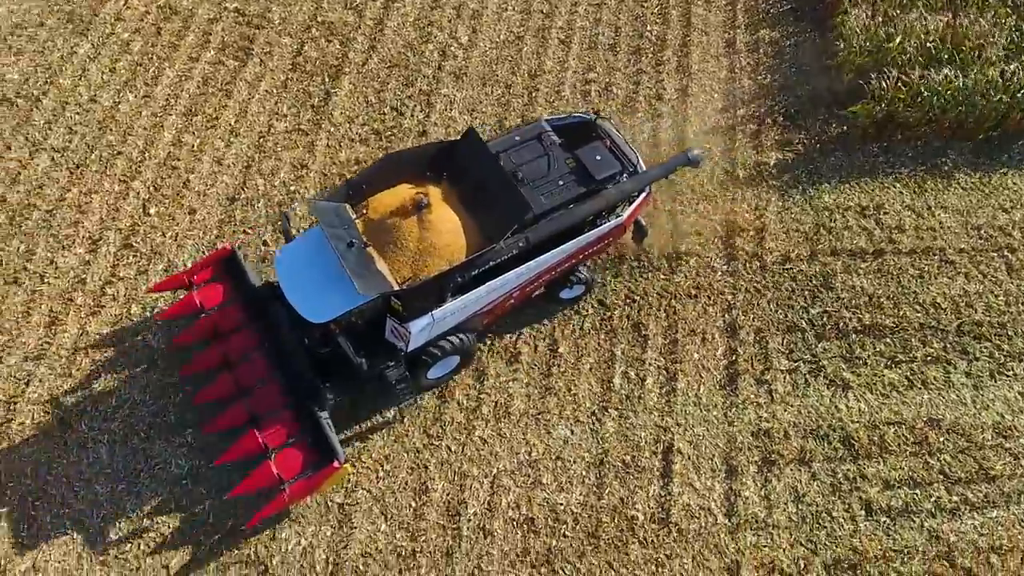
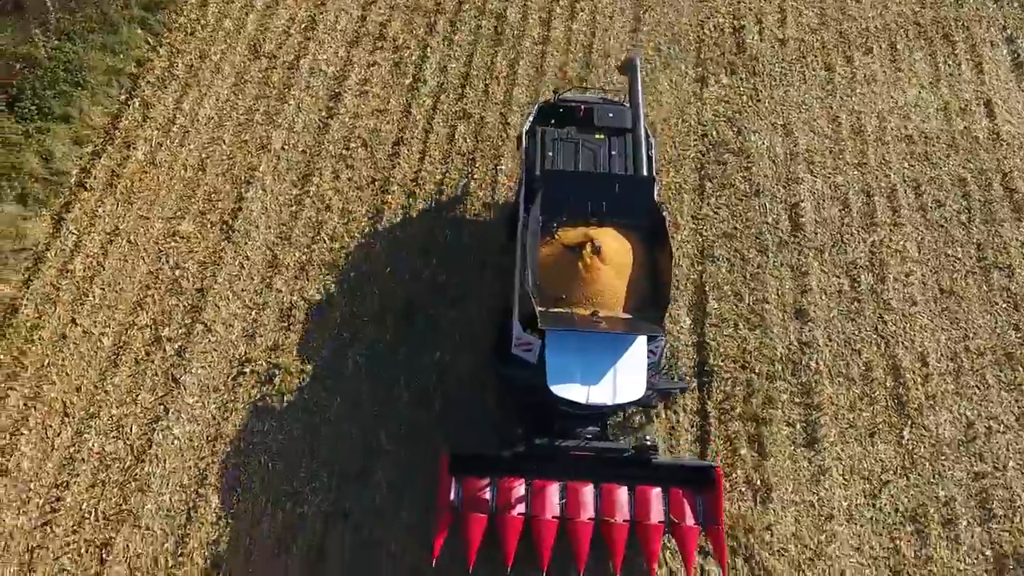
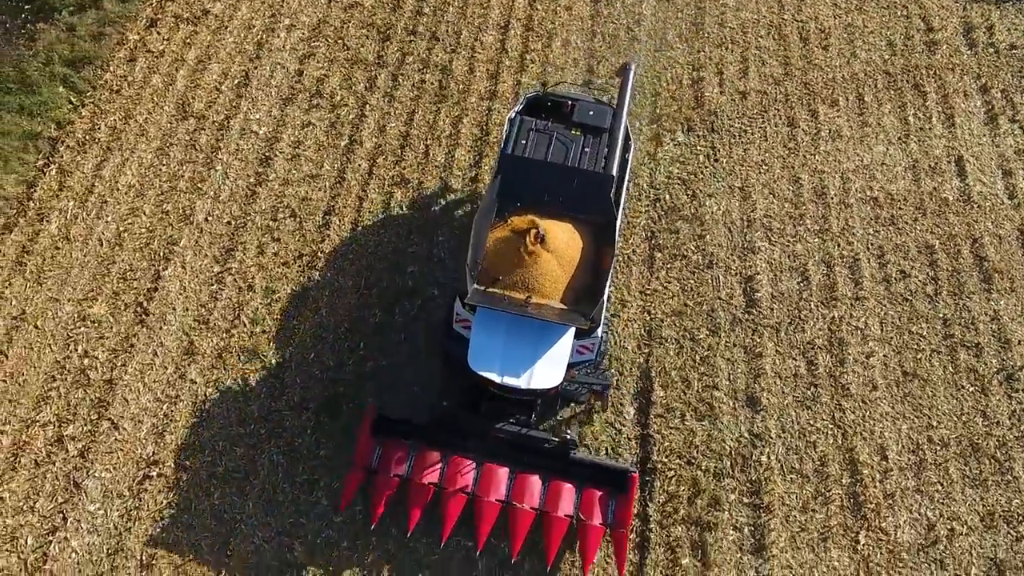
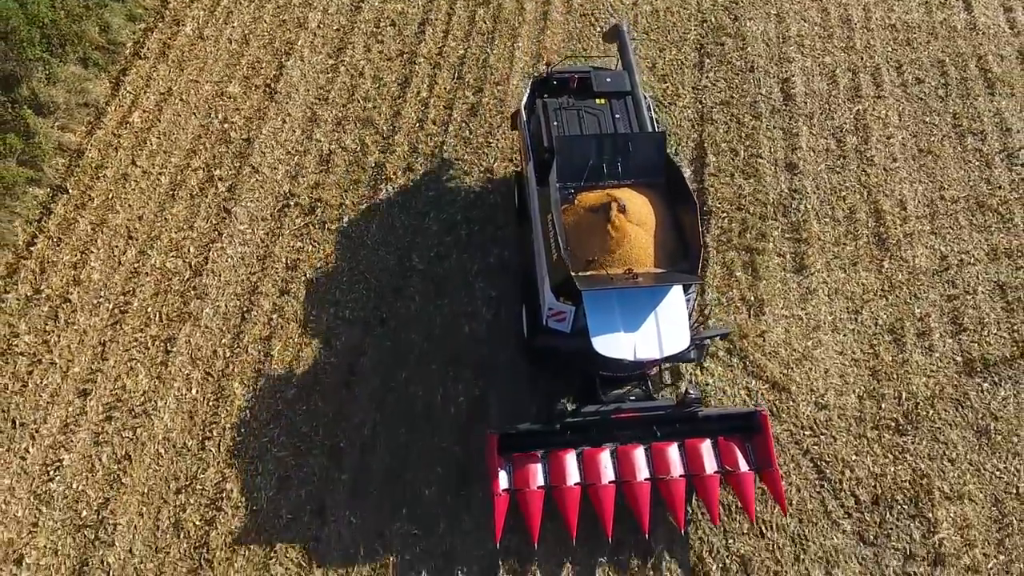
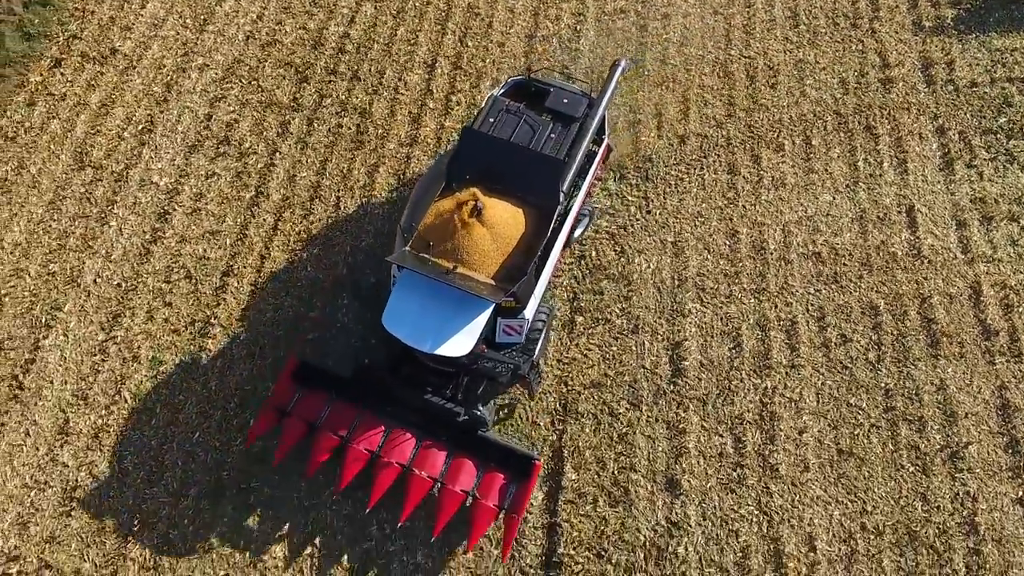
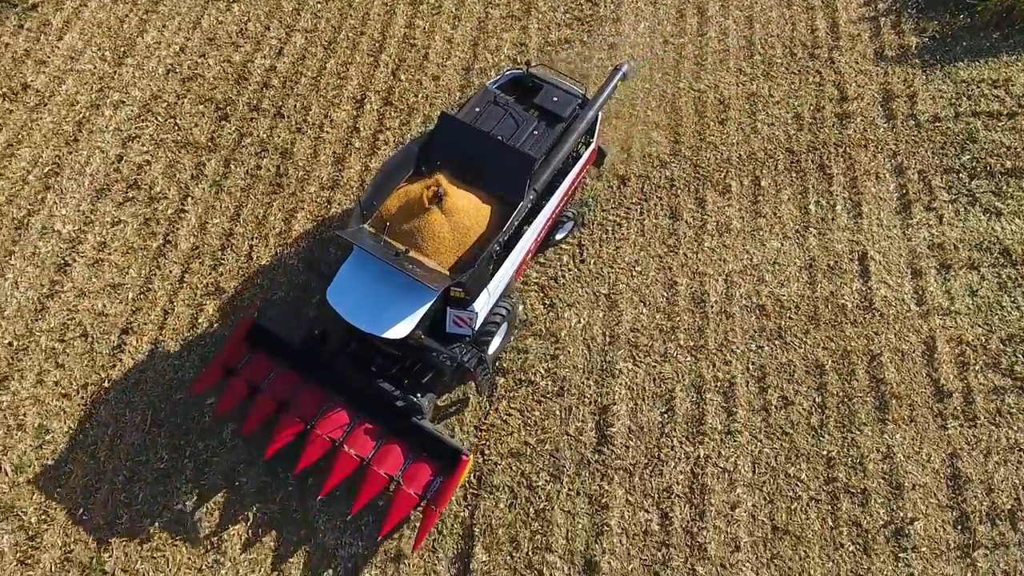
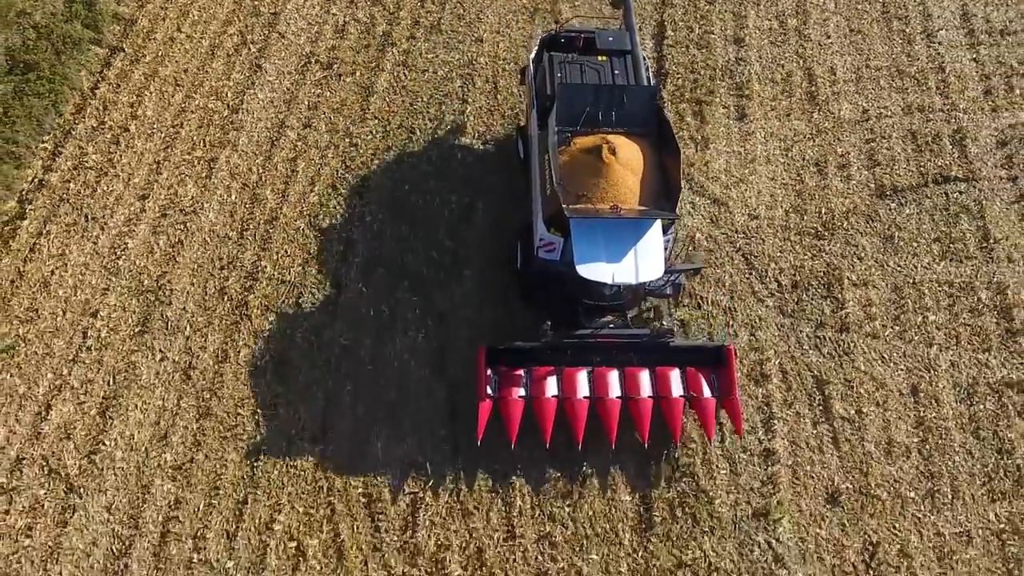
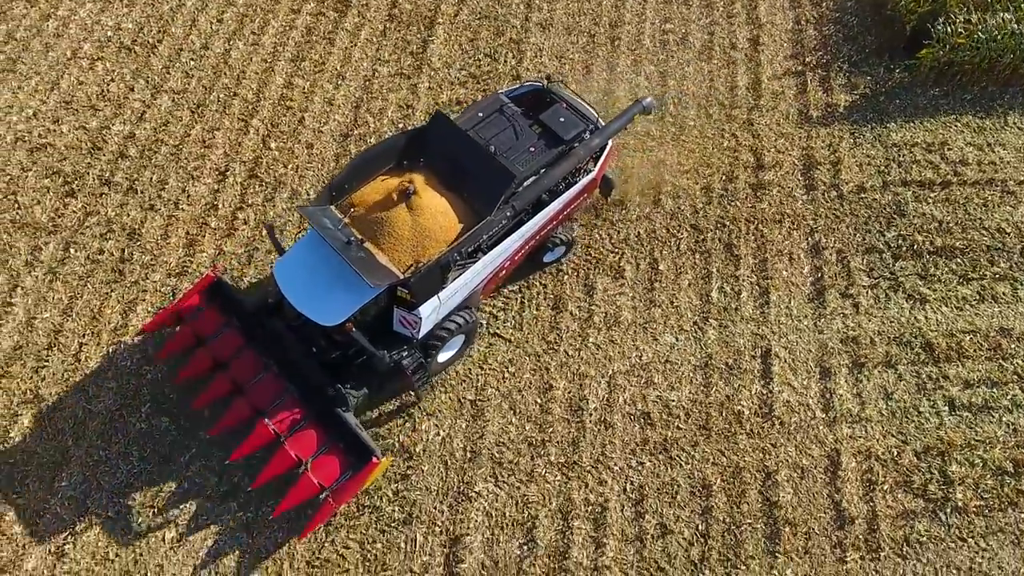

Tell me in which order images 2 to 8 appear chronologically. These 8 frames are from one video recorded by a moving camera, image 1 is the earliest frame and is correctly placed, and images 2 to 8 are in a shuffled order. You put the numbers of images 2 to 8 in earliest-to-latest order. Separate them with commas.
8, 6, 5, 3, 2, 4, 7
